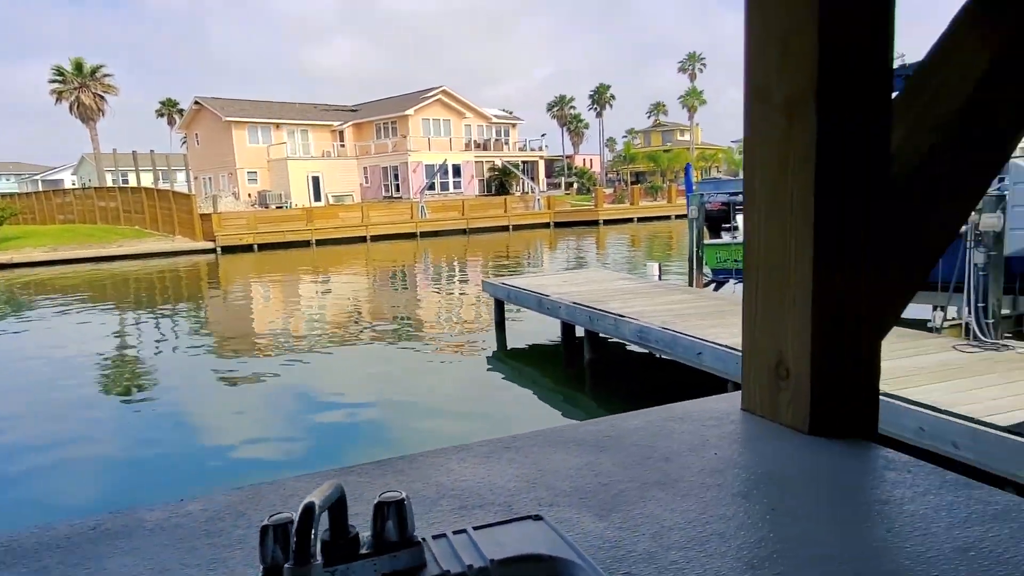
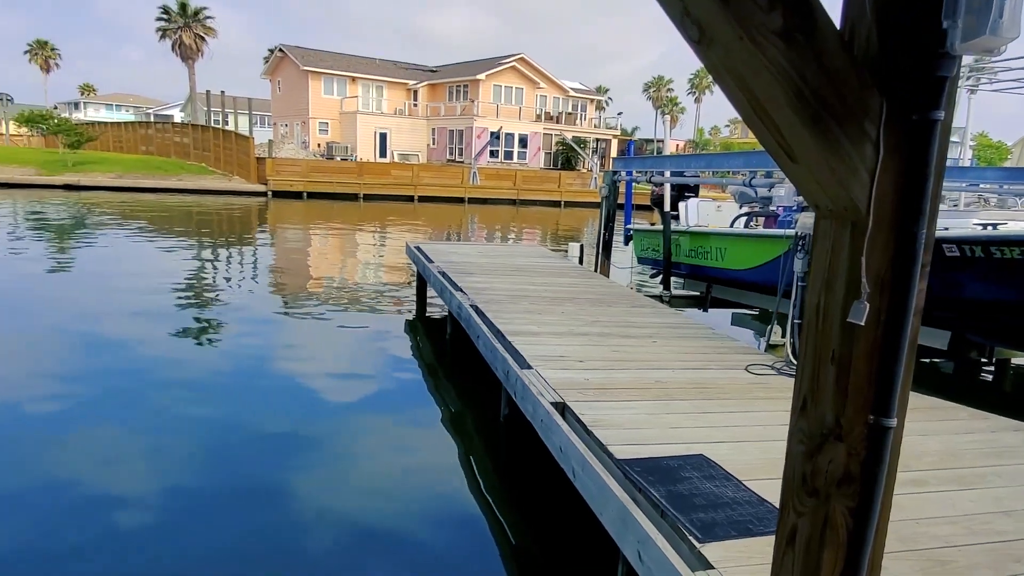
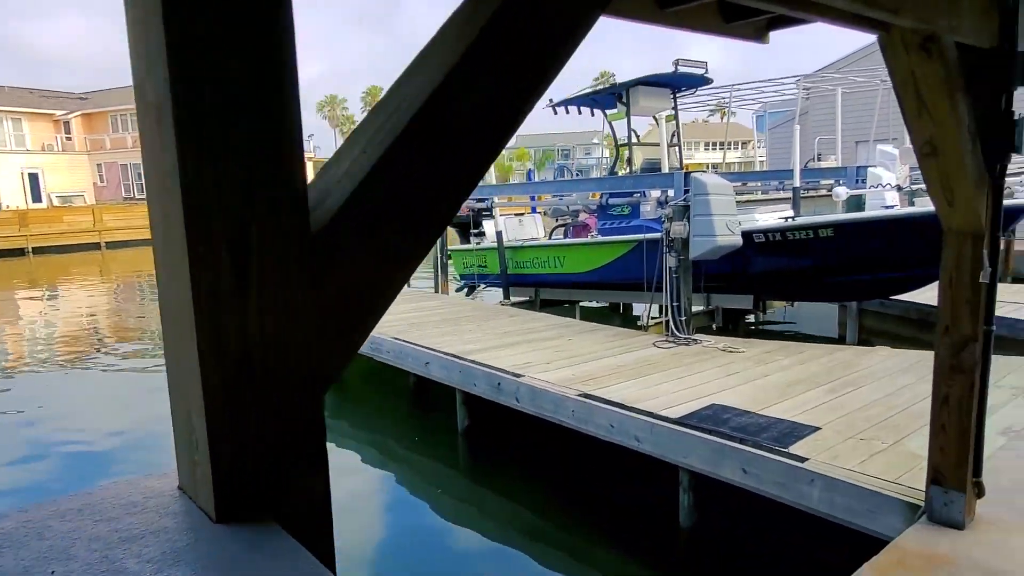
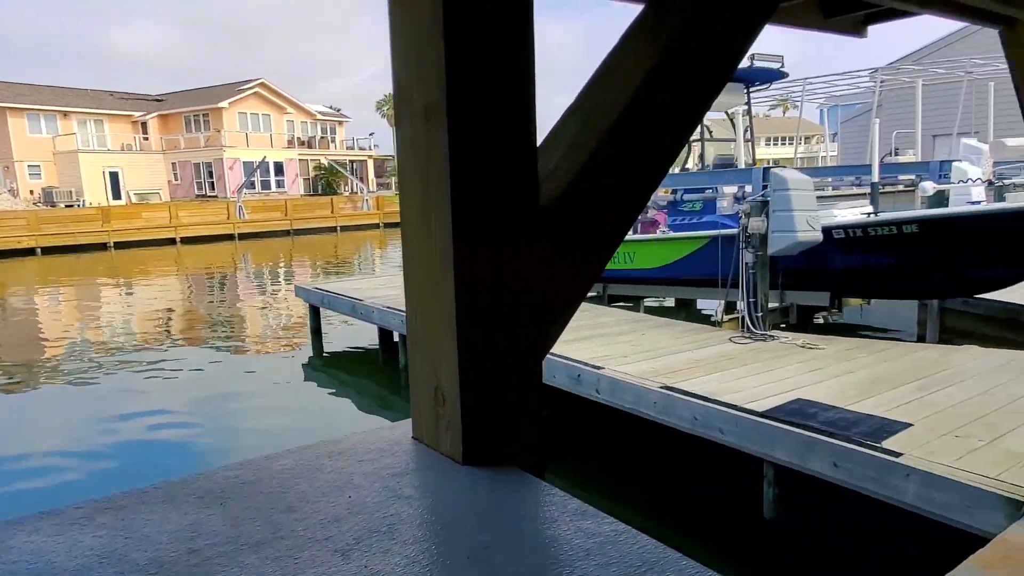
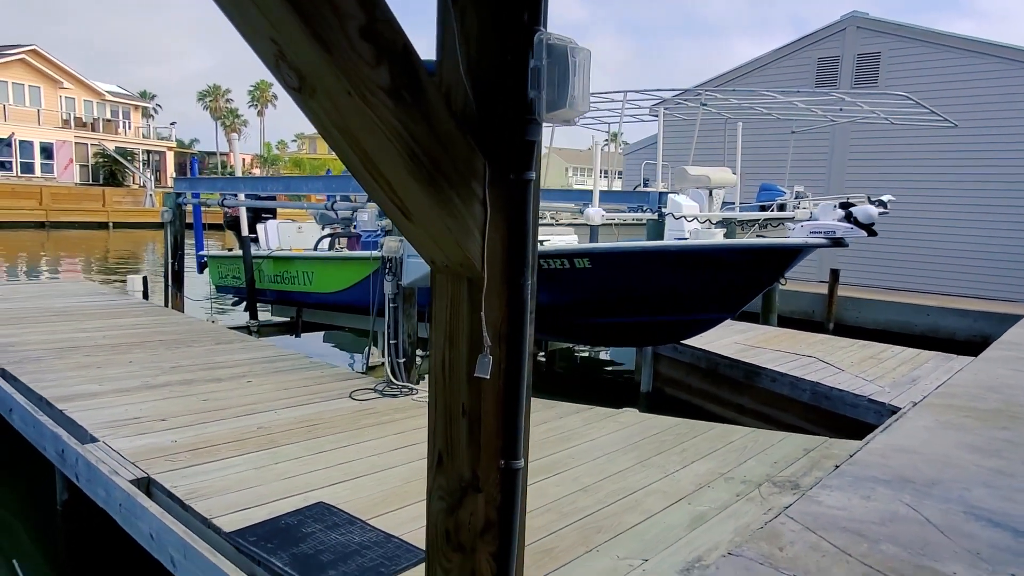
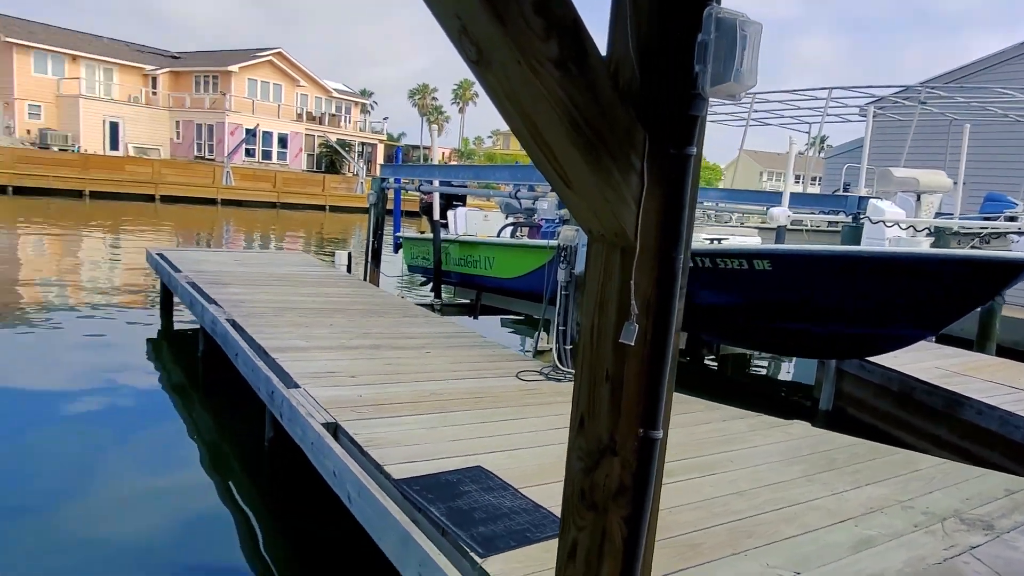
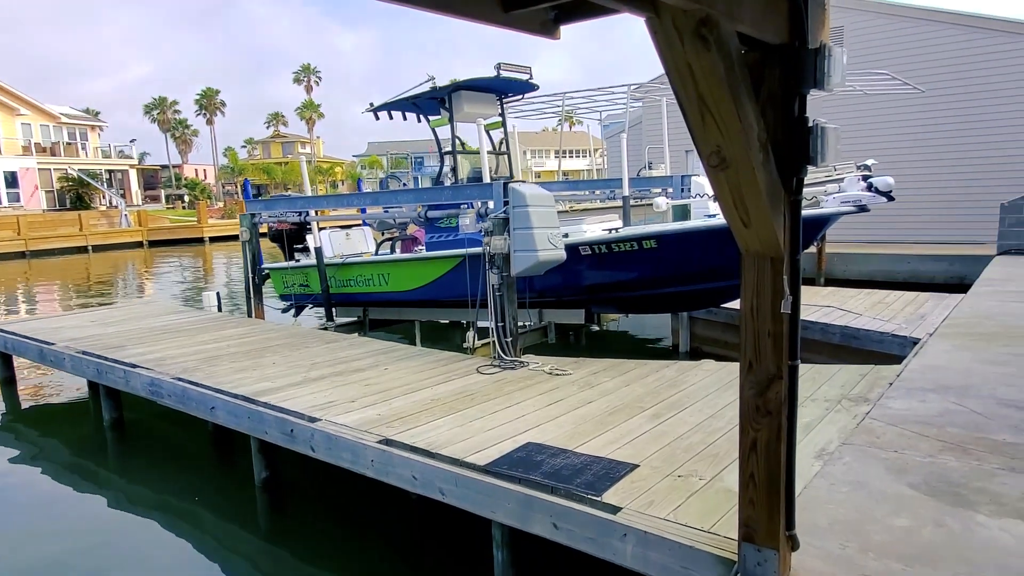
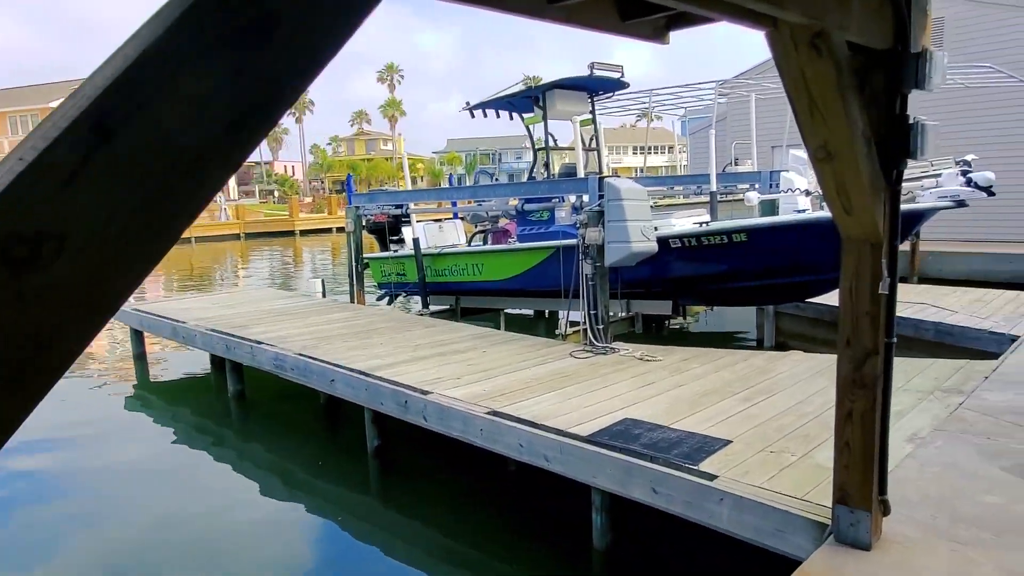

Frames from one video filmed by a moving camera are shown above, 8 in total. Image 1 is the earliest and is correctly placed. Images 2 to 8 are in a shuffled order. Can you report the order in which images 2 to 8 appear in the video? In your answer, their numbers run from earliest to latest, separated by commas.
4, 3, 8, 7, 5, 6, 2
